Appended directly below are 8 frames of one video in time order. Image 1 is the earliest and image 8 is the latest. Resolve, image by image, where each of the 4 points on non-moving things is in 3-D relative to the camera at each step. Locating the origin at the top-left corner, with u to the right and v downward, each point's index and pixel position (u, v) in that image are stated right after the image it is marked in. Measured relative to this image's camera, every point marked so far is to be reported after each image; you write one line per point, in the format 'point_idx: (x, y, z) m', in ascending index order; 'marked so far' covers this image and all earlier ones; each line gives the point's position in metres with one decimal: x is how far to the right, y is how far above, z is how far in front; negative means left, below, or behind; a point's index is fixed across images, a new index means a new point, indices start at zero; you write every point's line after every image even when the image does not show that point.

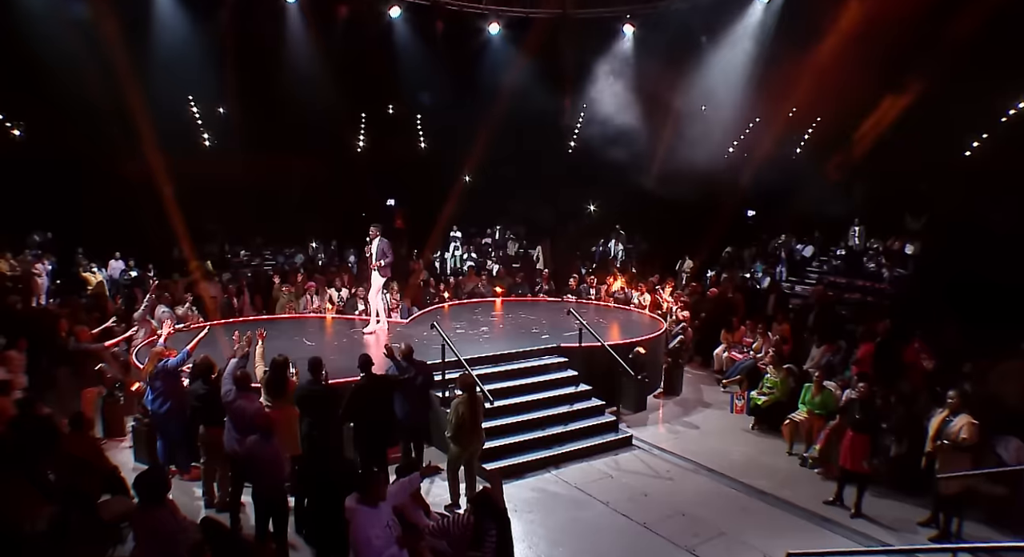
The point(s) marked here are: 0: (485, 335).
0: (-0.5, -1.1, +10.1) m
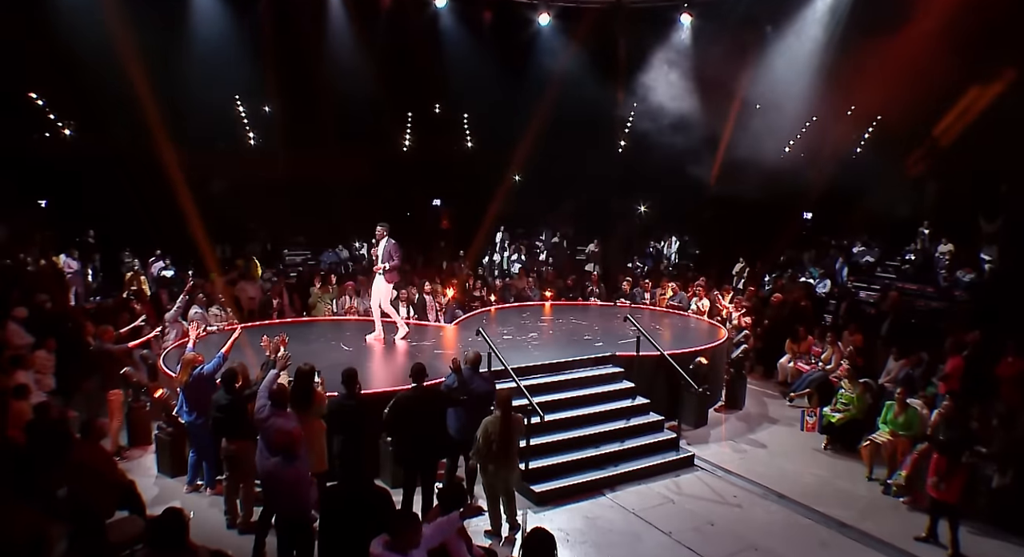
0: (+0.4, -1.1, +9.4) m
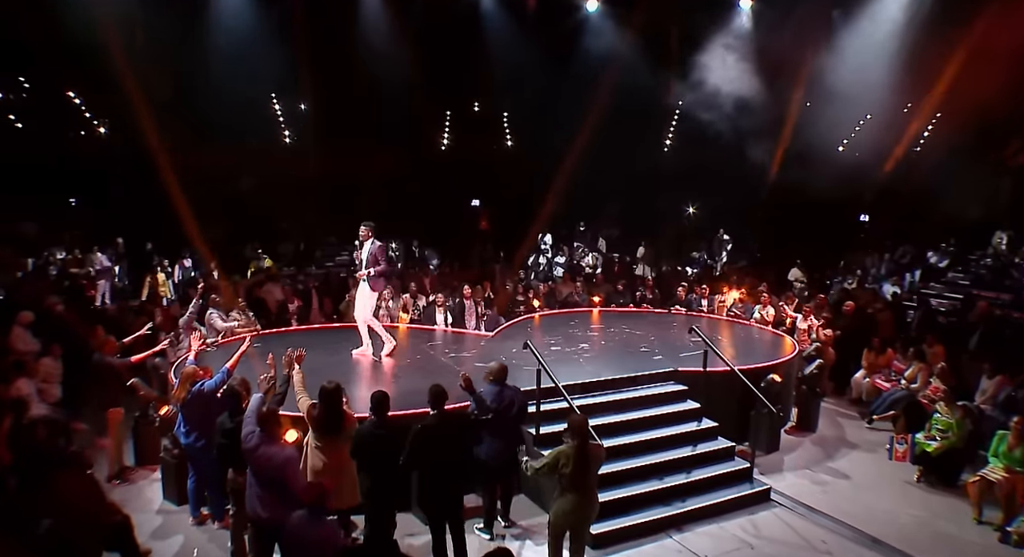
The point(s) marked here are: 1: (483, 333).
0: (+1.2, -1.2, +8.4) m
1: (-0.4, -0.9, +9.0) m
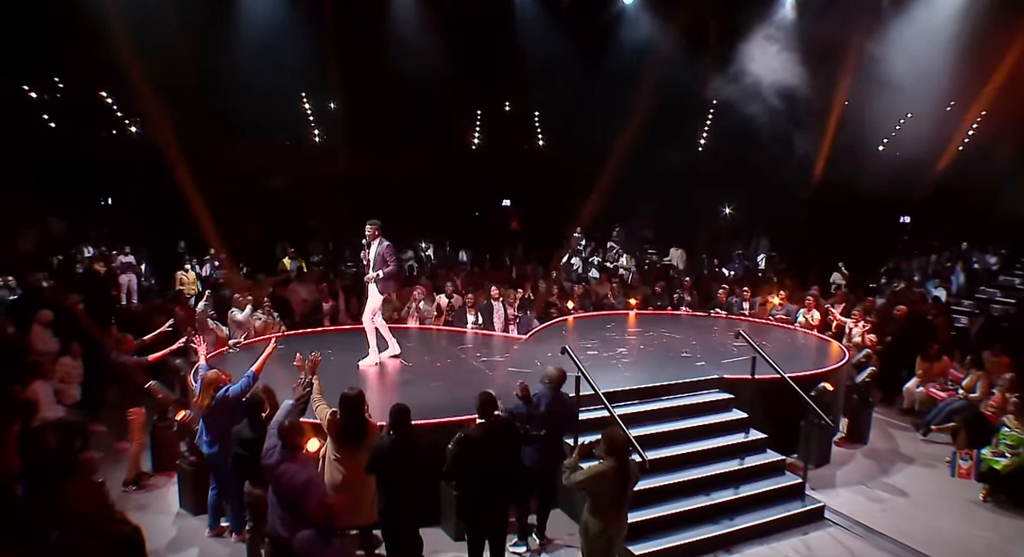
0: (+1.7, -1.2, +7.9) m
1: (+0.1, -0.9, +8.6) m
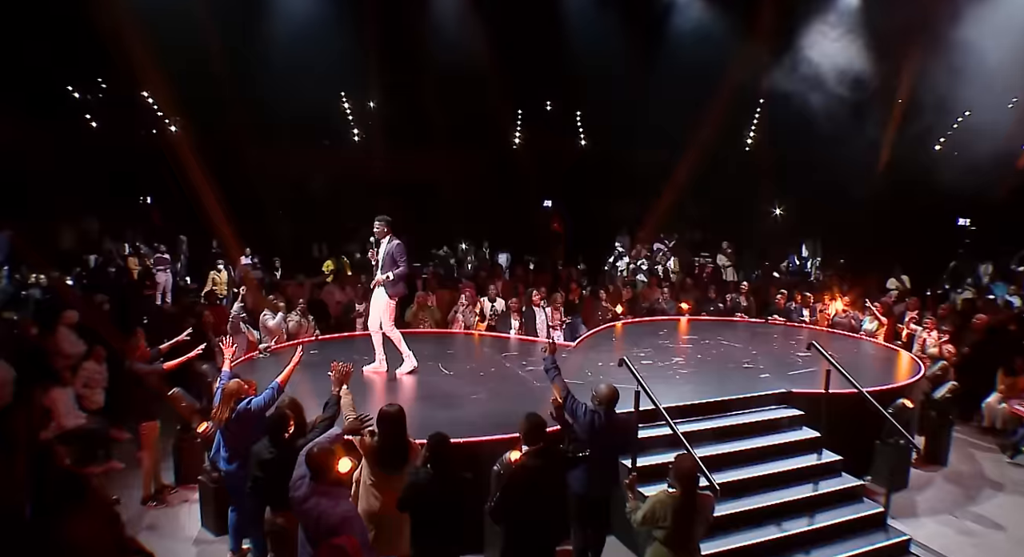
0: (+2.3, -1.3, +7.3) m
1: (+0.8, -1.0, +8.1) m
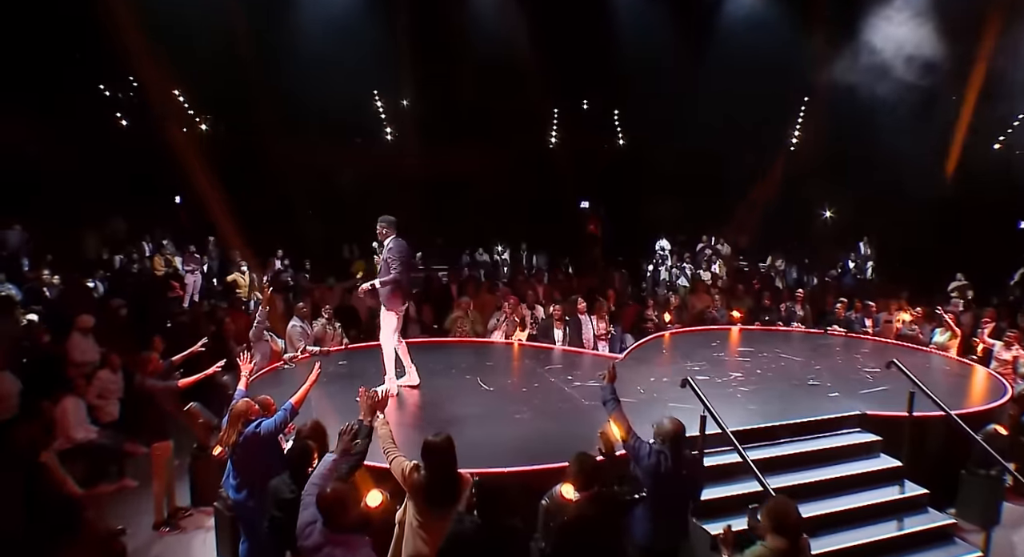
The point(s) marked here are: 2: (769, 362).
0: (+2.9, -1.4, +6.6) m
1: (+1.4, -1.1, +7.5) m
2: (+3.8, -1.2, +7.8) m
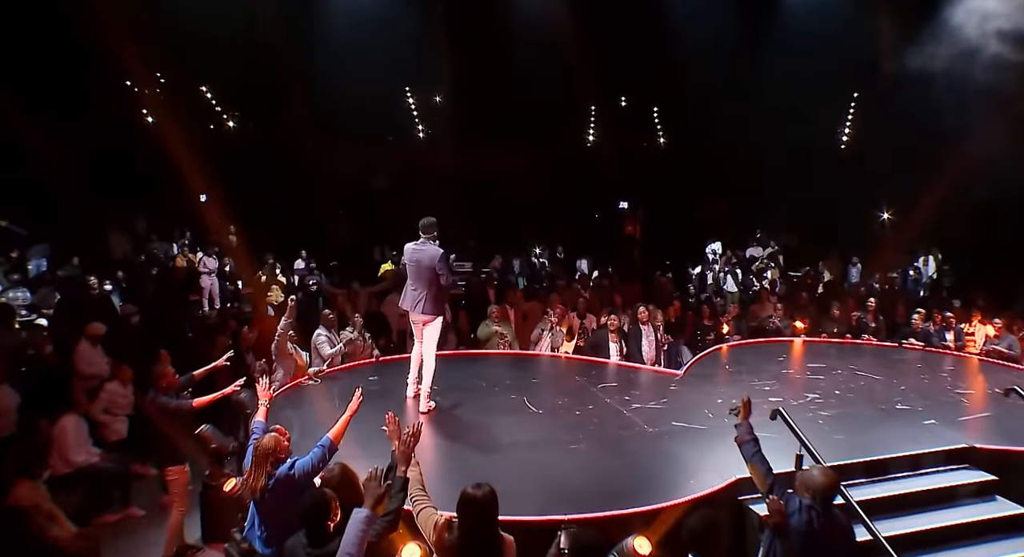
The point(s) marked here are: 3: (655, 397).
0: (+3.4, -1.4, +5.8) m
1: (+1.9, -1.1, +6.7) m
2: (+4.4, -1.3, +7.0) m
3: (+1.4, -1.3, +5.8) m
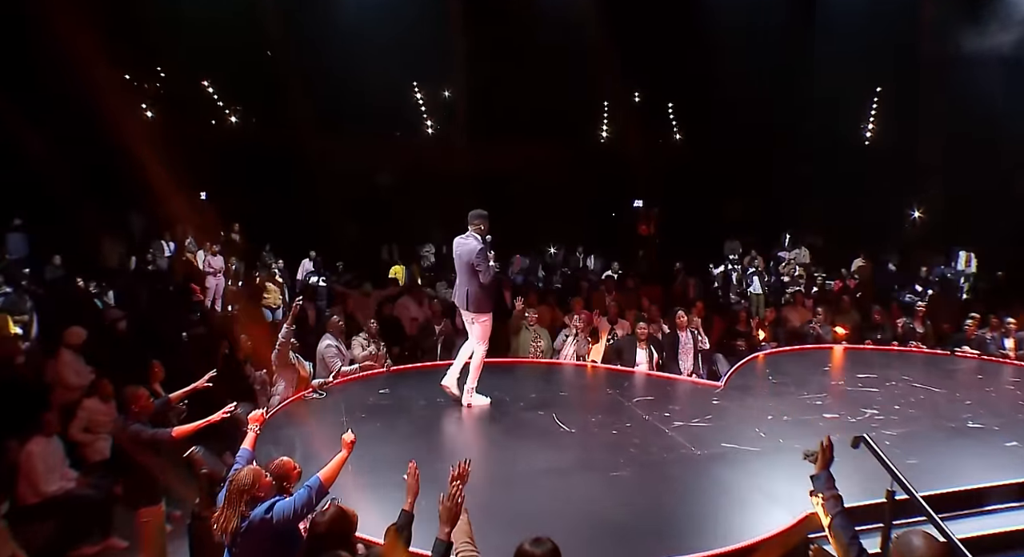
0: (+3.6, -1.5, +5.2) m
1: (+2.2, -1.2, +6.2) m
2: (+4.7, -1.4, +6.4) m
3: (+1.6, -1.3, +5.2) m
